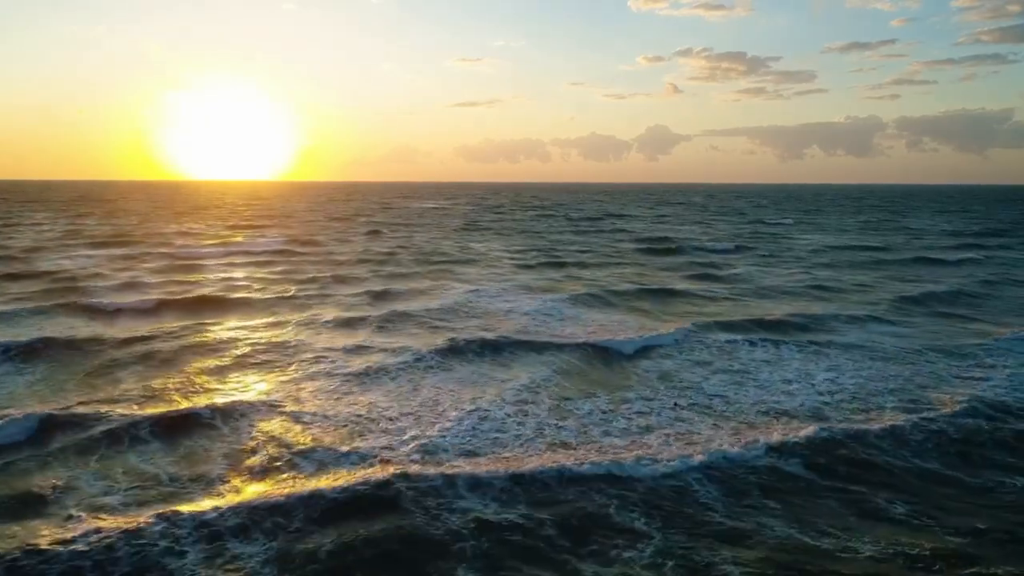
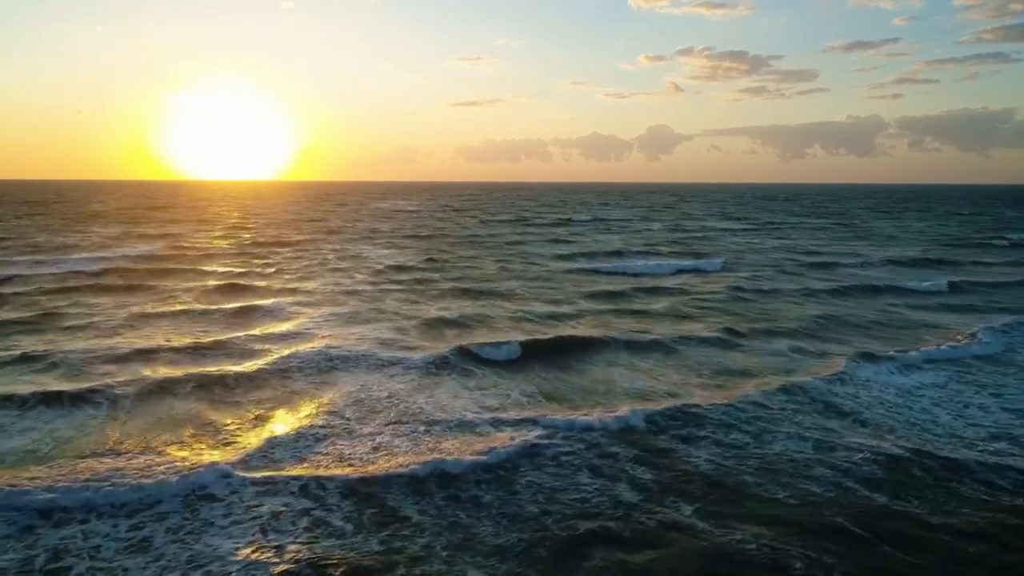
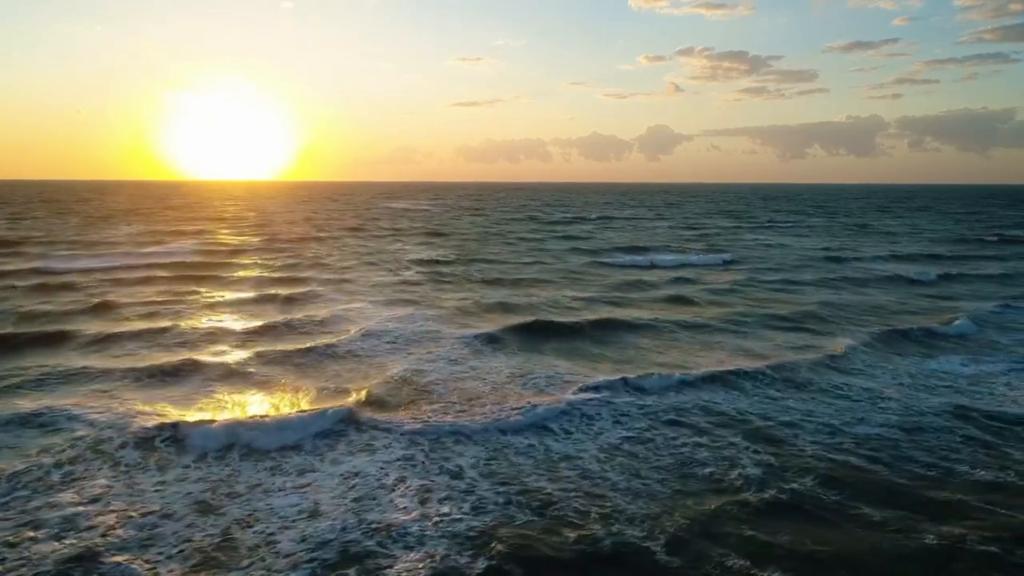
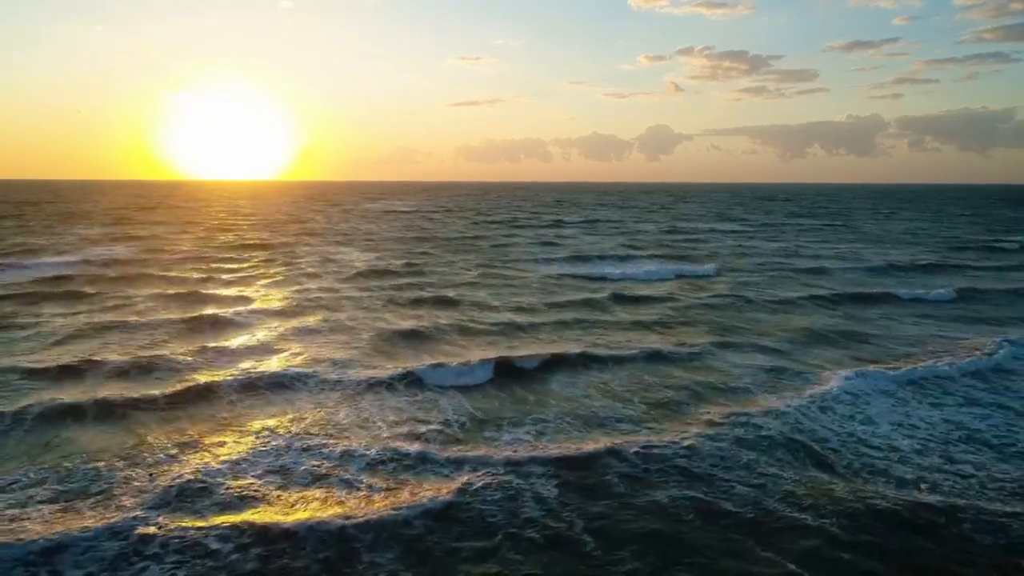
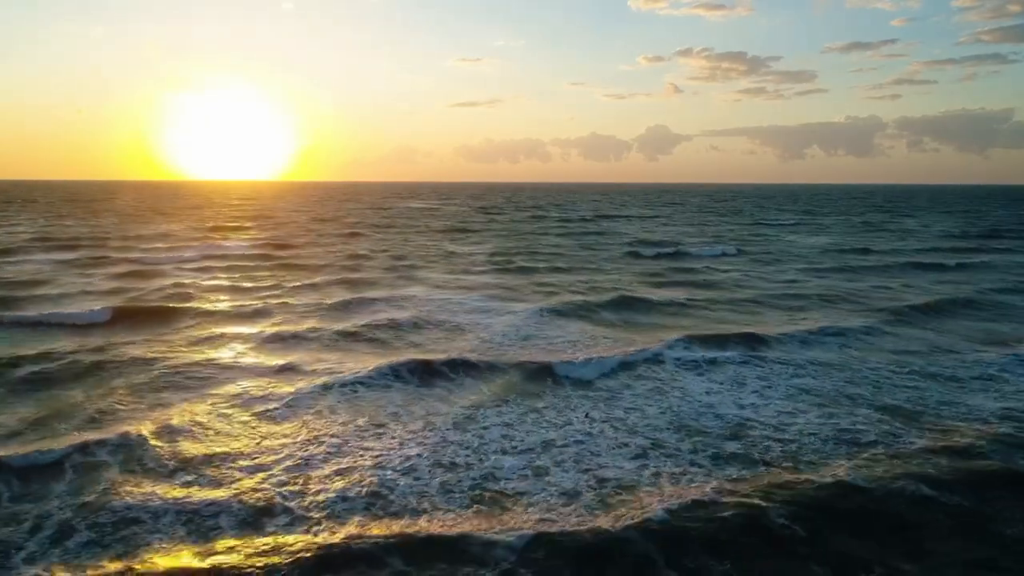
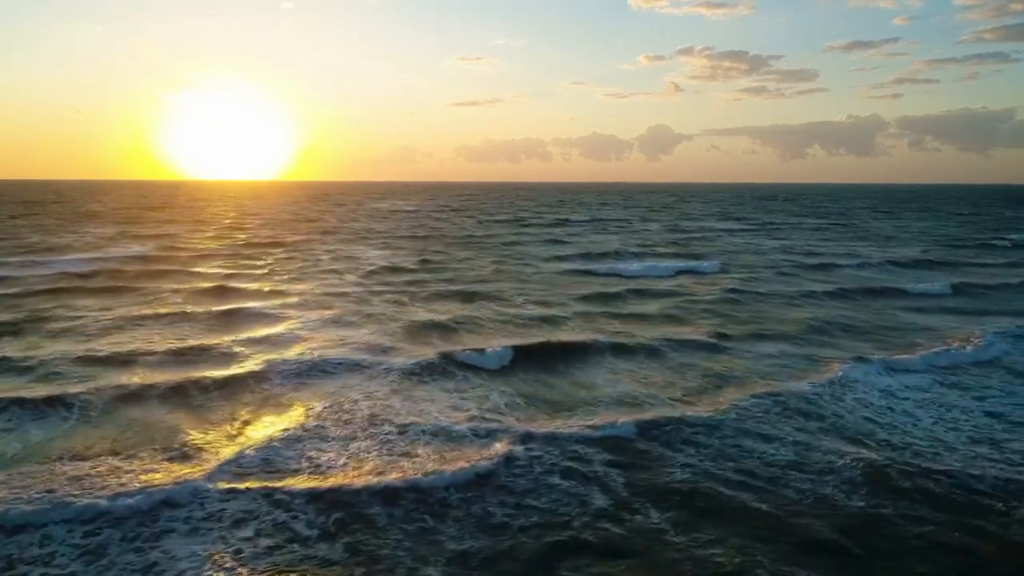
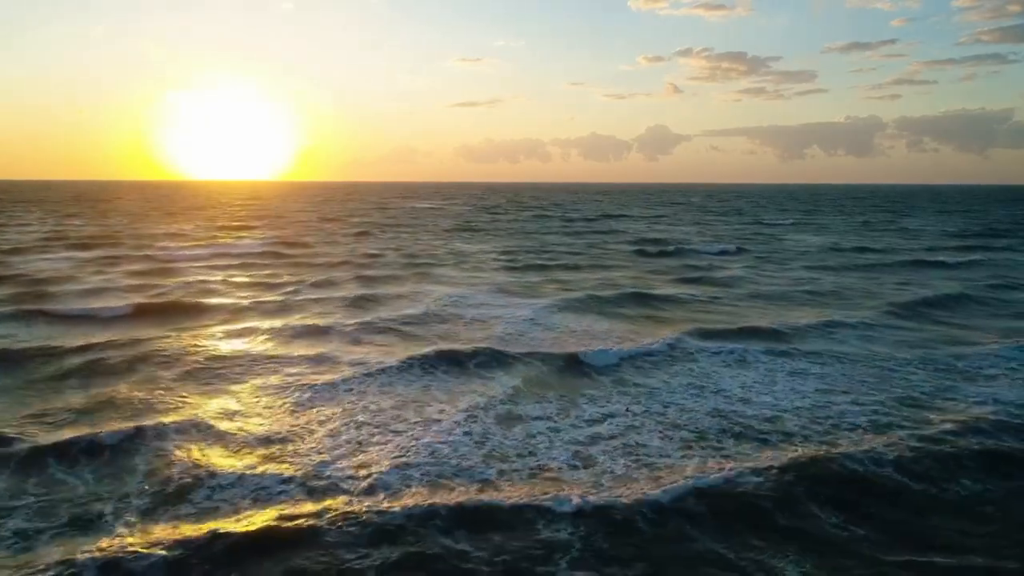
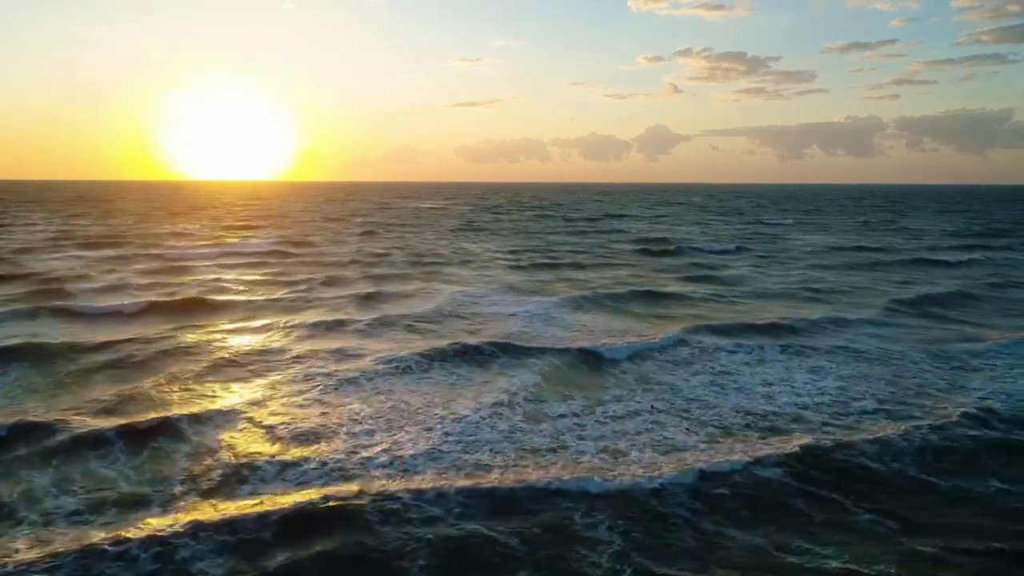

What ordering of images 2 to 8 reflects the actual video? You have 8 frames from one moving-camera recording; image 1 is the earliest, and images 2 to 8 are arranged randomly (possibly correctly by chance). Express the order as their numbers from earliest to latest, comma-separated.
8, 7, 5, 3, 2, 6, 4
